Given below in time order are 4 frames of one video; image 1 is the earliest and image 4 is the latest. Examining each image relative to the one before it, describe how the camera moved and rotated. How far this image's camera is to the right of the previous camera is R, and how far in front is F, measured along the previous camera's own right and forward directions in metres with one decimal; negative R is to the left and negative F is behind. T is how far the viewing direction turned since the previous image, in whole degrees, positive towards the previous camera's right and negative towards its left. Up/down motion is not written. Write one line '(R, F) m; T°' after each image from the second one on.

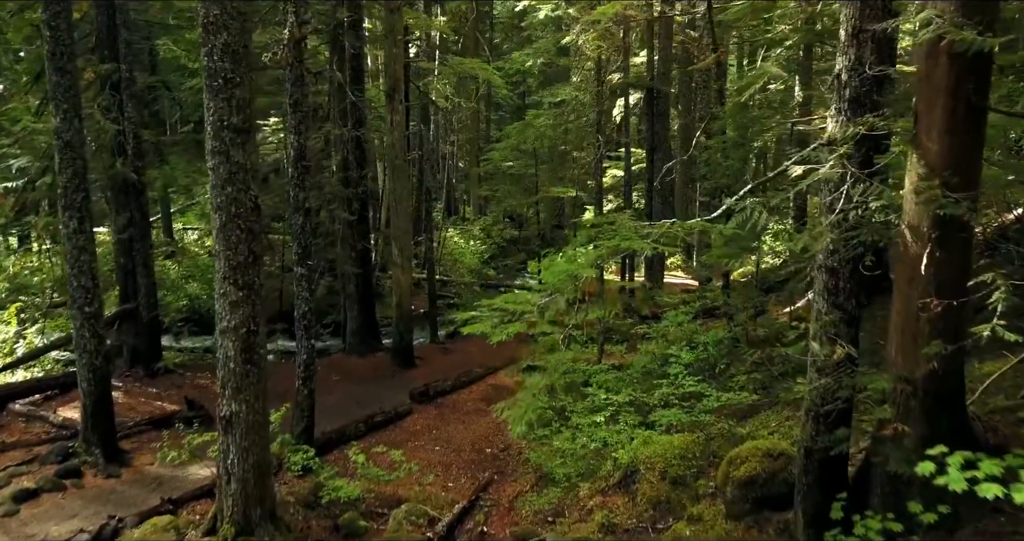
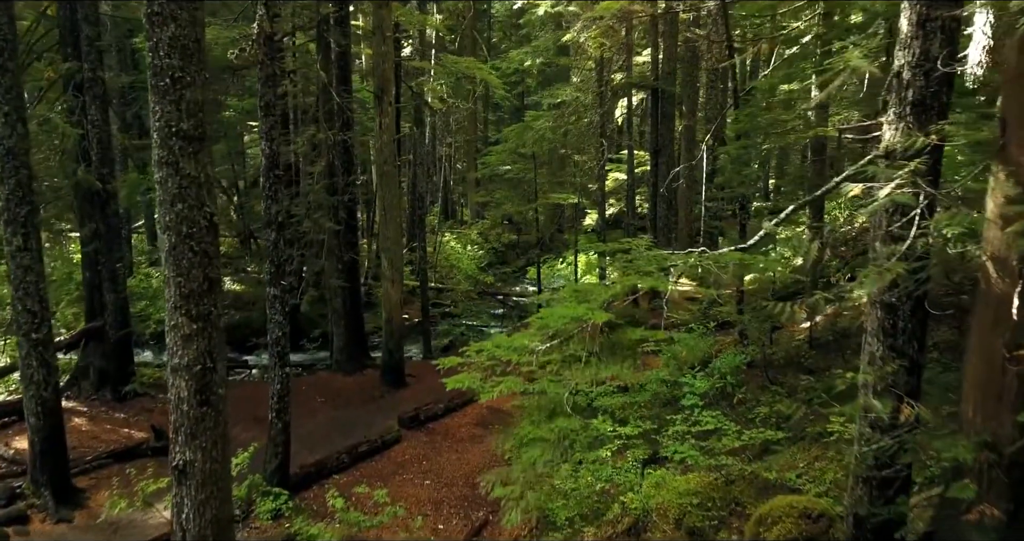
(0.0, +0.9) m; 0°
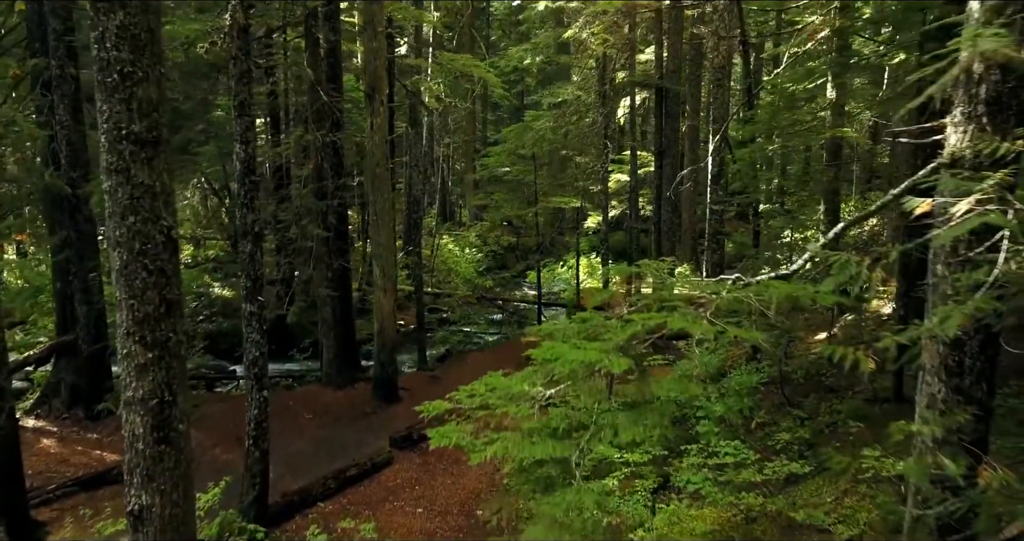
(0.0, +0.7) m; 0°
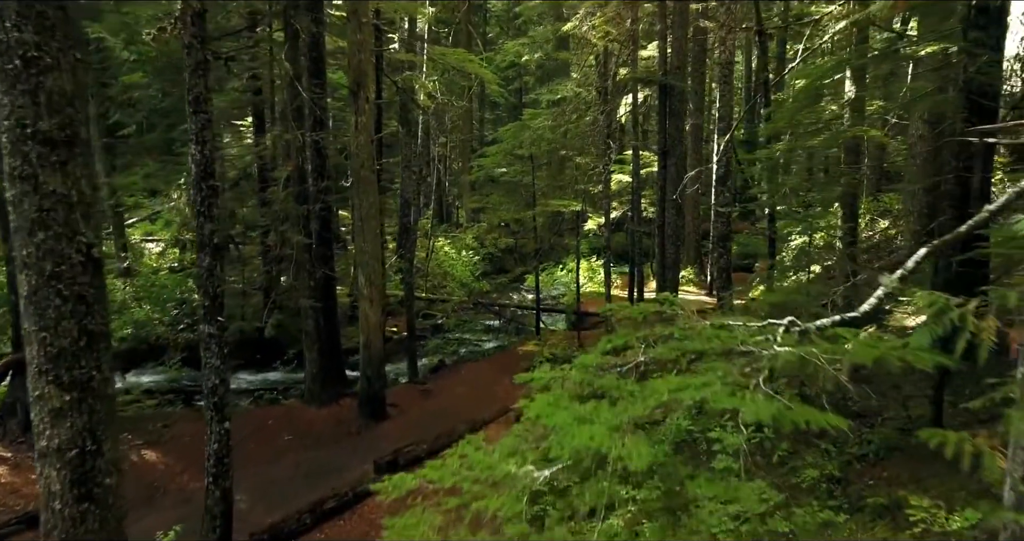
(+0.1, +0.8) m; 0°
